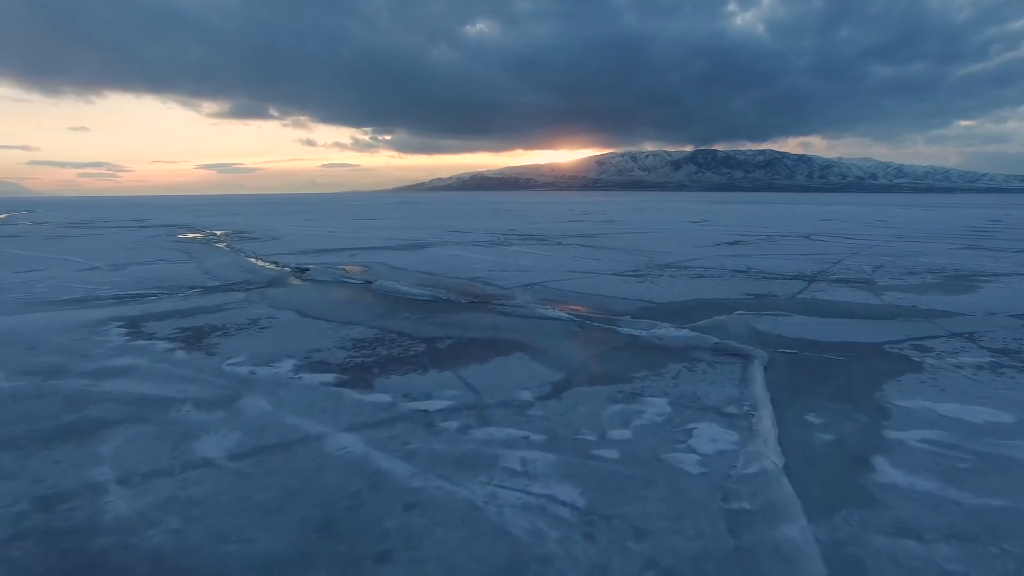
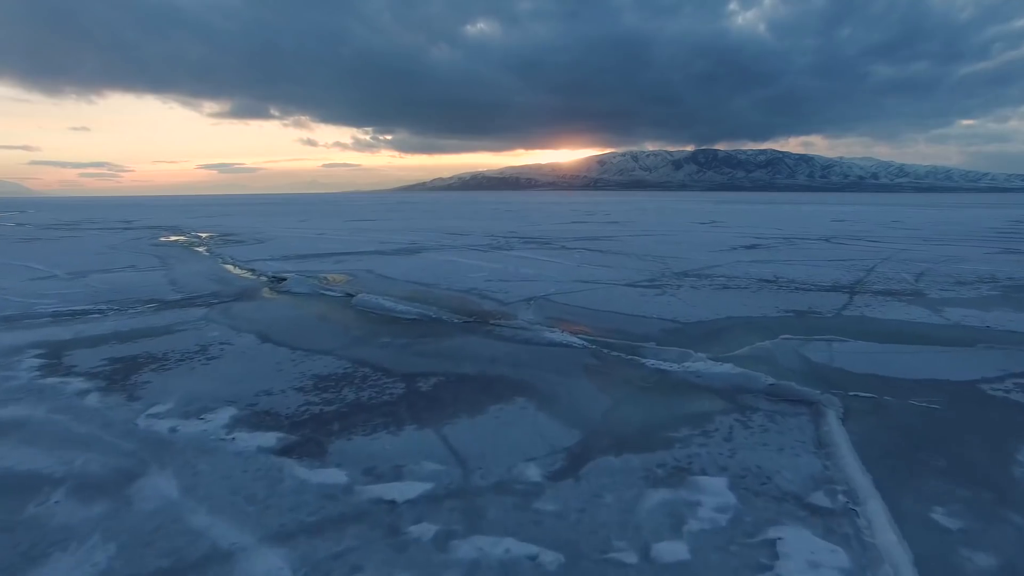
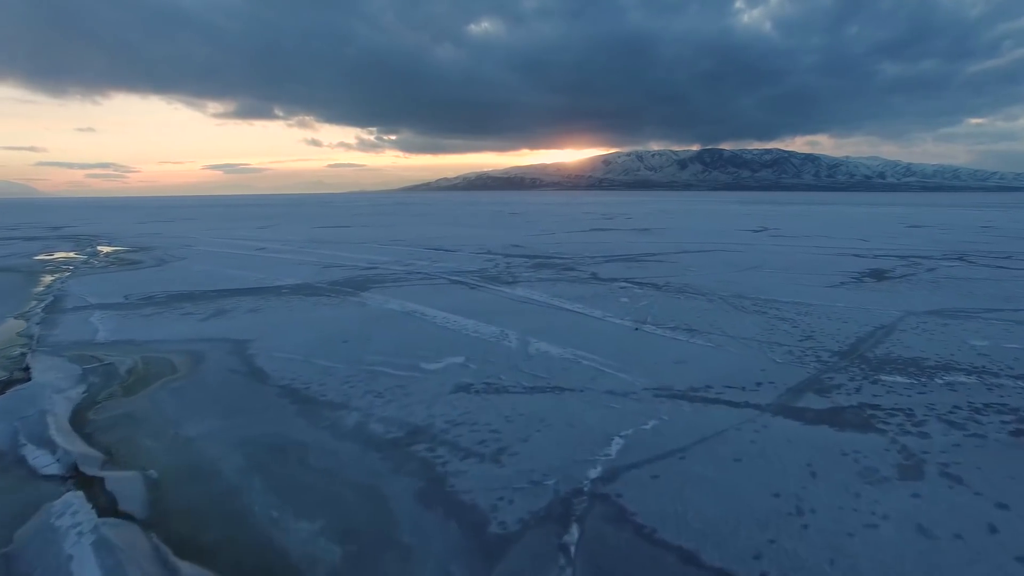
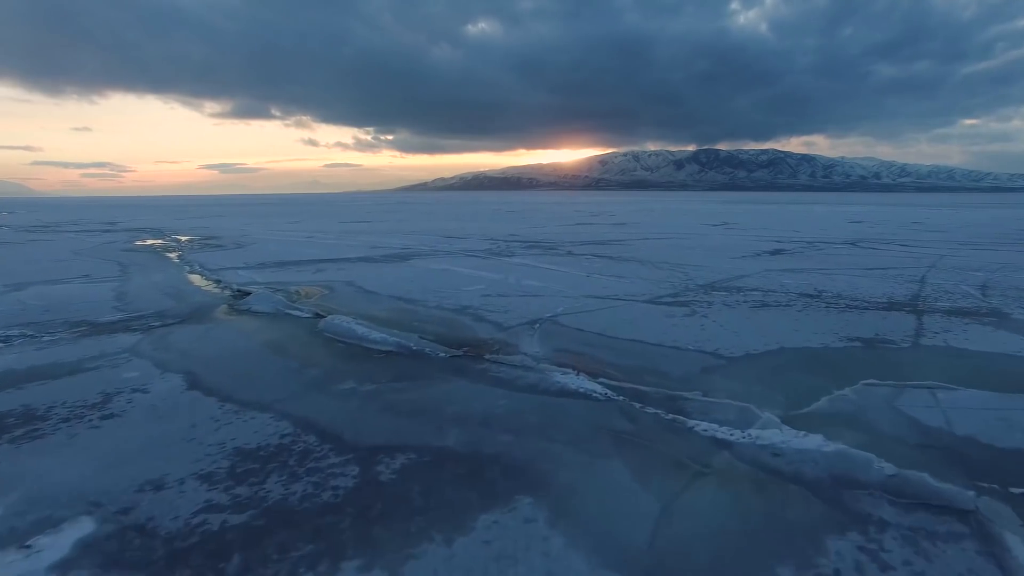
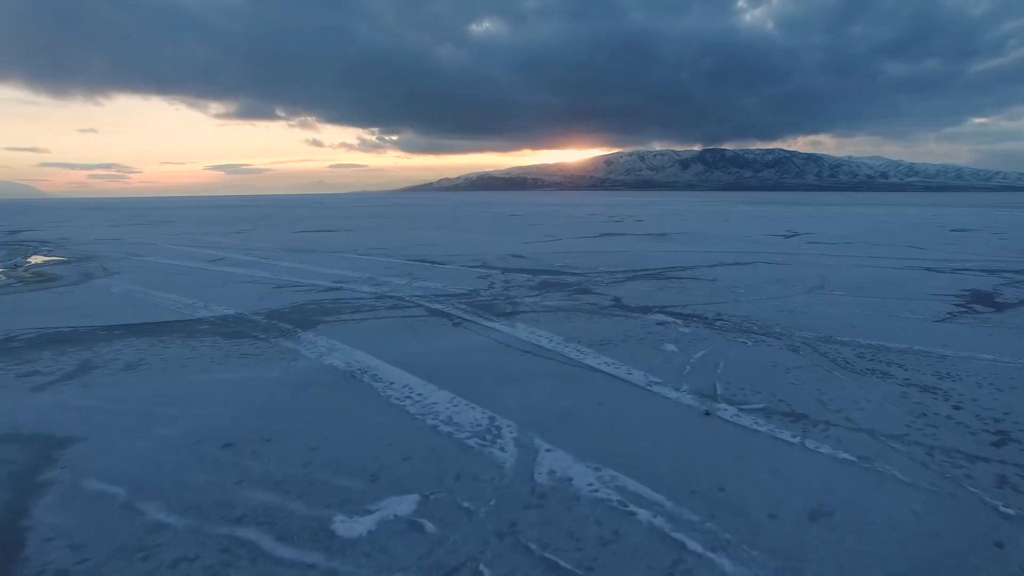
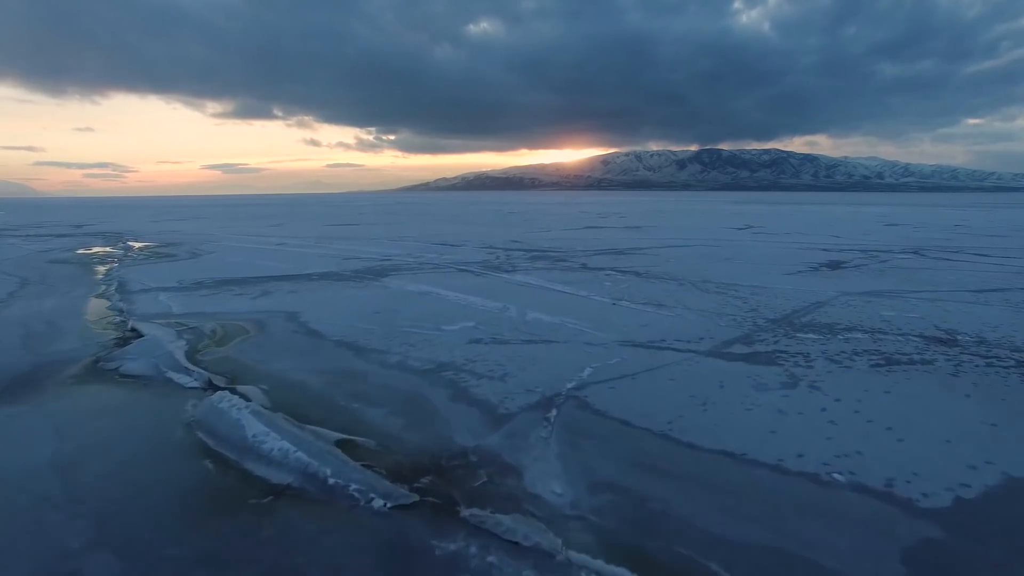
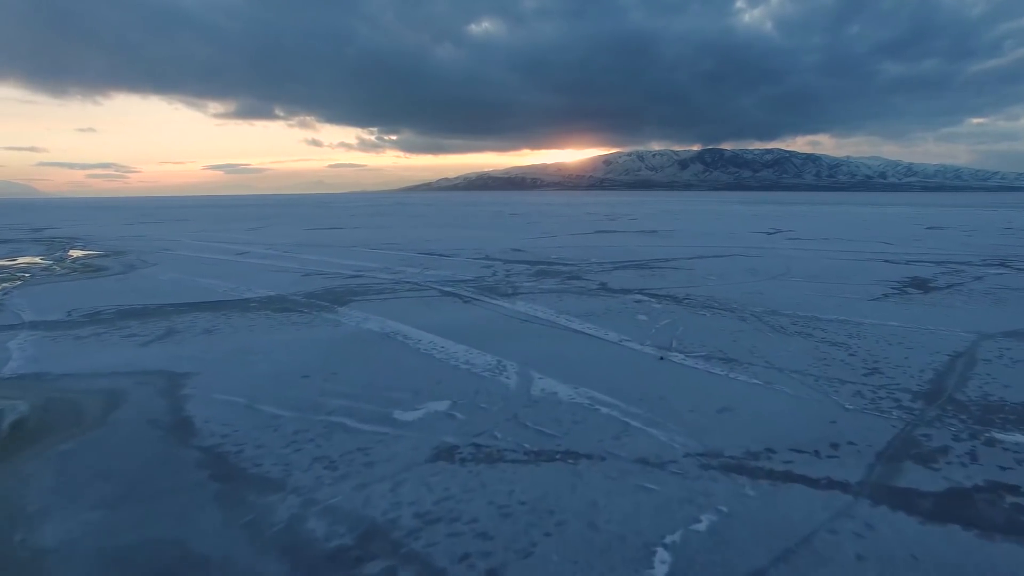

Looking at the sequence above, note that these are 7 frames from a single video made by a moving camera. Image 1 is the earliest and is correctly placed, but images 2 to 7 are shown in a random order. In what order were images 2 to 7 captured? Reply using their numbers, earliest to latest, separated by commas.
2, 4, 6, 3, 7, 5
